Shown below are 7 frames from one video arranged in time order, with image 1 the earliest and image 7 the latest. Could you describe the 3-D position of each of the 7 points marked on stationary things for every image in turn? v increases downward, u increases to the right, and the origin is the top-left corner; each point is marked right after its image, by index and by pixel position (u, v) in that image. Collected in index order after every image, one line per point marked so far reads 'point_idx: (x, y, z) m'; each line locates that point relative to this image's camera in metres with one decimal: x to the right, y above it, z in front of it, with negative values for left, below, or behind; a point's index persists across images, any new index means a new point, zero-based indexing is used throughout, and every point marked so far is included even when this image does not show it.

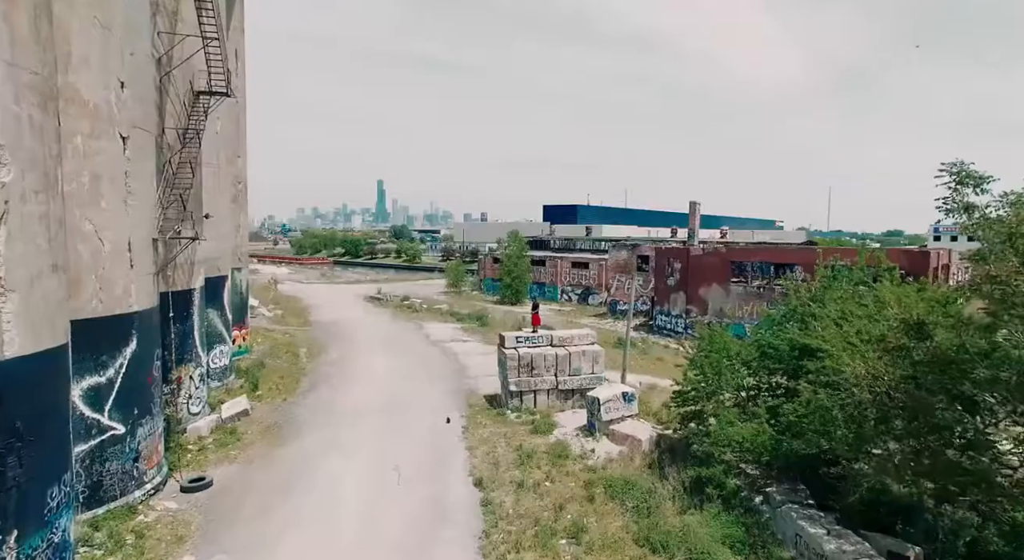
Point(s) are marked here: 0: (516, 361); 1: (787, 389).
0: (+0.1, -2.6, +19.4) m
1: (+5.8, -2.3, +12.8) m
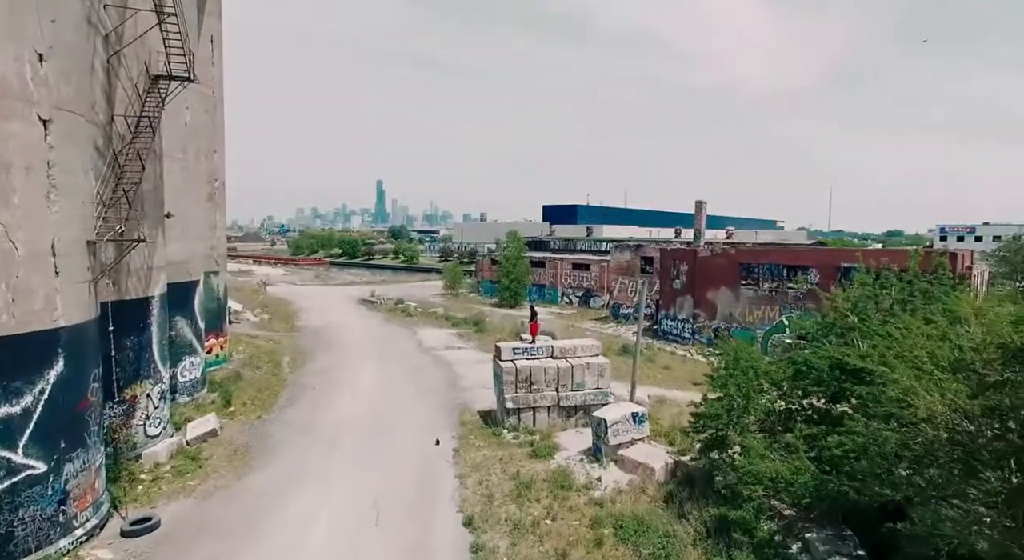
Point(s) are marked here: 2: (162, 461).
0: (0.0, -2.8, +17.6) m
1: (+5.7, -2.5, +11.0) m
2: (-8.1, -4.2, +14.1) m
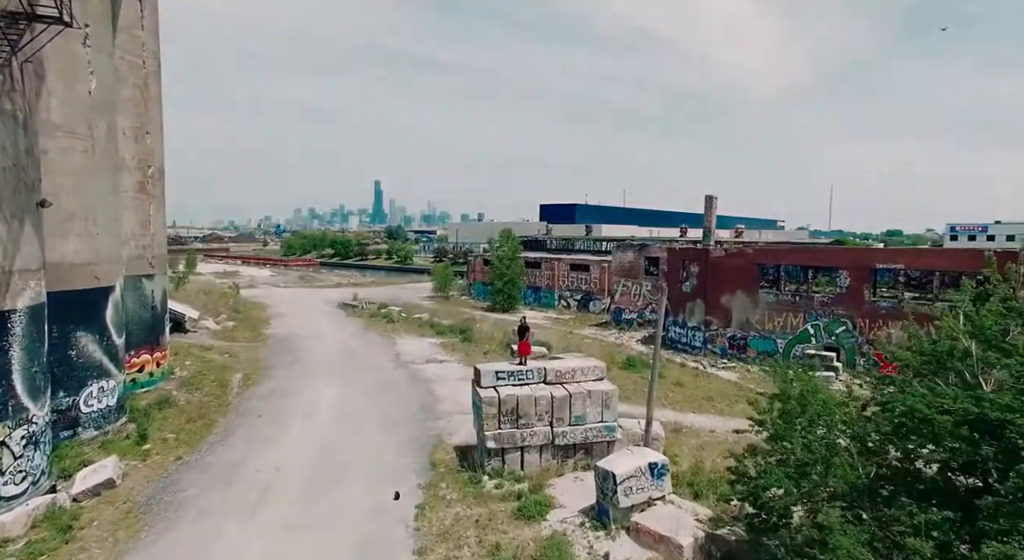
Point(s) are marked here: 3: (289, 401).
0: (-0.4, -2.9, +14.0) m
1: (+5.3, -2.6, +7.4) m
2: (-8.5, -4.4, +10.4) m
3: (-7.3, -3.9, +19.7) m
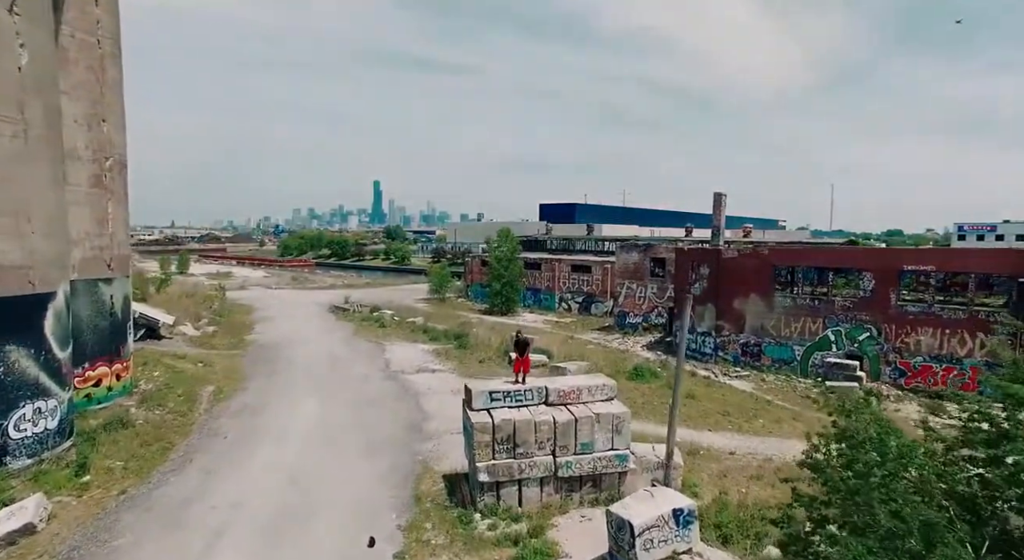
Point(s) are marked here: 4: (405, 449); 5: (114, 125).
0: (-0.5, -3.1, +12.0) m
1: (+5.3, -2.7, +5.5) m
2: (-8.6, -4.5, +8.5) m
3: (-7.3, -4.1, +17.7) m
4: (-2.8, -4.4, +15.8) m
5: (-11.7, +4.6, +17.8) m
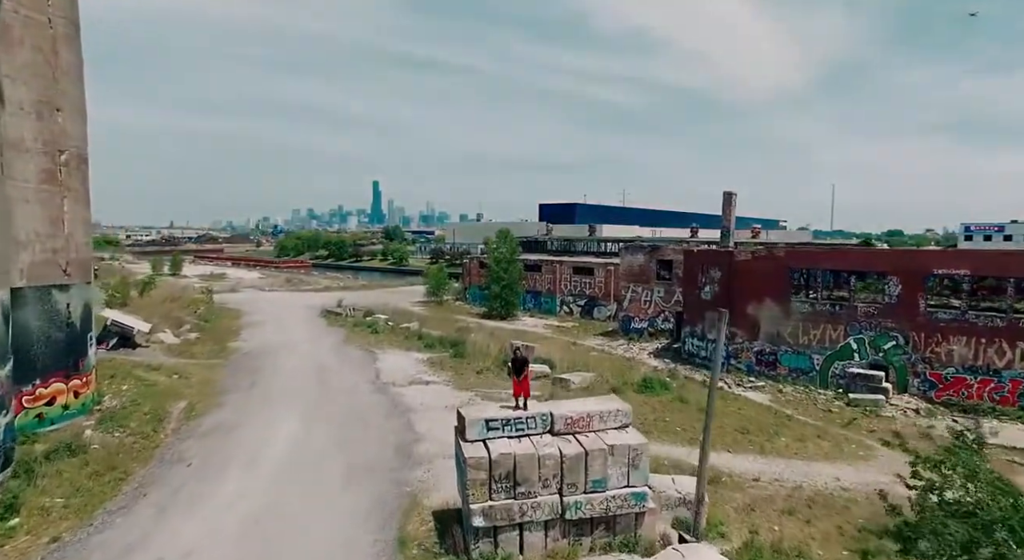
0: (-0.5, -3.2, +10.3) m
1: (+5.3, -2.9, +3.7) m
2: (-8.6, -4.7, +6.7) m
3: (-7.3, -4.2, +16.0) m
4: (-2.8, -4.6, +14.0) m
5: (-11.7, +4.4, +16.1) m
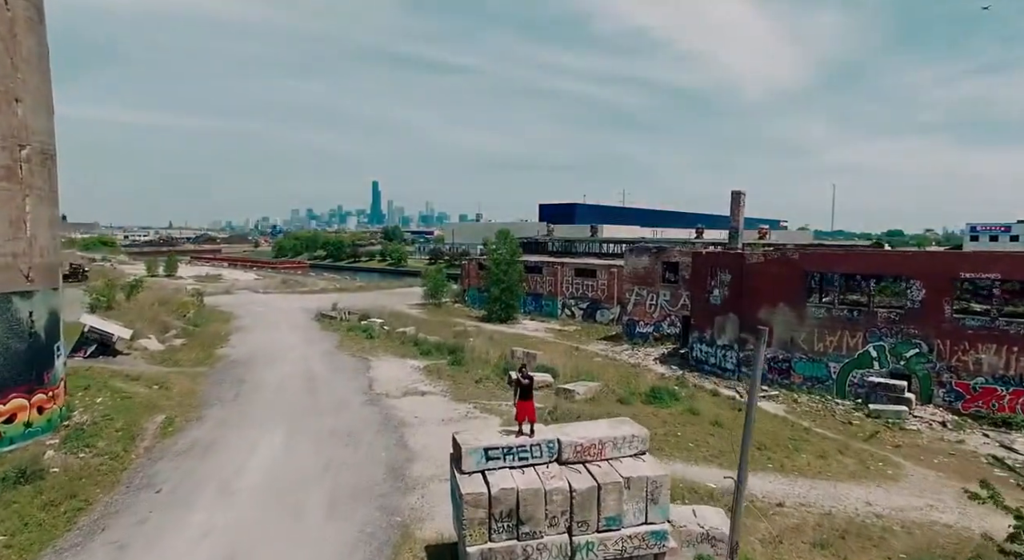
0: (-0.4, -3.4, +9.0) m
1: (+5.3, -3.0, +2.4) m
2: (-8.6, -4.8, +5.4) m
3: (-7.3, -4.4, +14.7) m
4: (-2.8, -4.7, +12.7) m
5: (-11.7, +4.2, +14.8) m
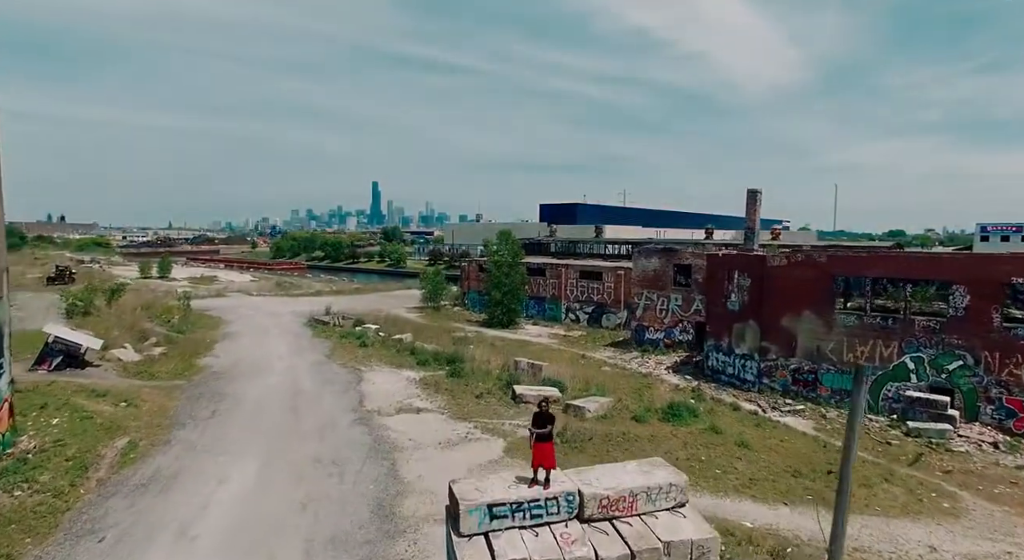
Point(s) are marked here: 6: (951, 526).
0: (-0.3, -3.6, +7.0) m
1: (+5.4, -3.2, +0.5) m
2: (-8.4, -5.0, +3.5) m
3: (-7.2, -4.6, +12.7) m
4: (-2.6, -4.9, +10.8) m
5: (-11.6, +4.0, +12.8) m
6: (+9.5, -5.3, +13.2) m
